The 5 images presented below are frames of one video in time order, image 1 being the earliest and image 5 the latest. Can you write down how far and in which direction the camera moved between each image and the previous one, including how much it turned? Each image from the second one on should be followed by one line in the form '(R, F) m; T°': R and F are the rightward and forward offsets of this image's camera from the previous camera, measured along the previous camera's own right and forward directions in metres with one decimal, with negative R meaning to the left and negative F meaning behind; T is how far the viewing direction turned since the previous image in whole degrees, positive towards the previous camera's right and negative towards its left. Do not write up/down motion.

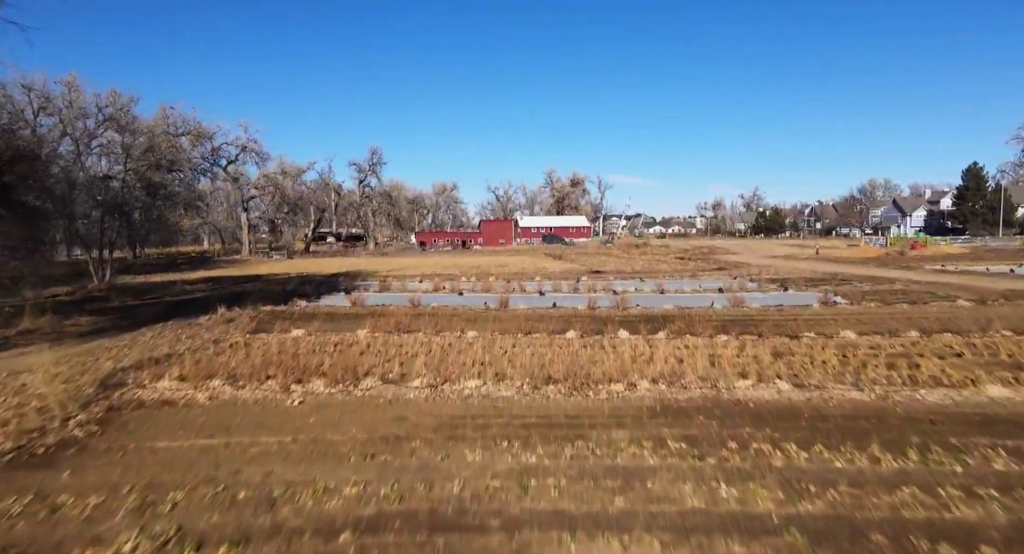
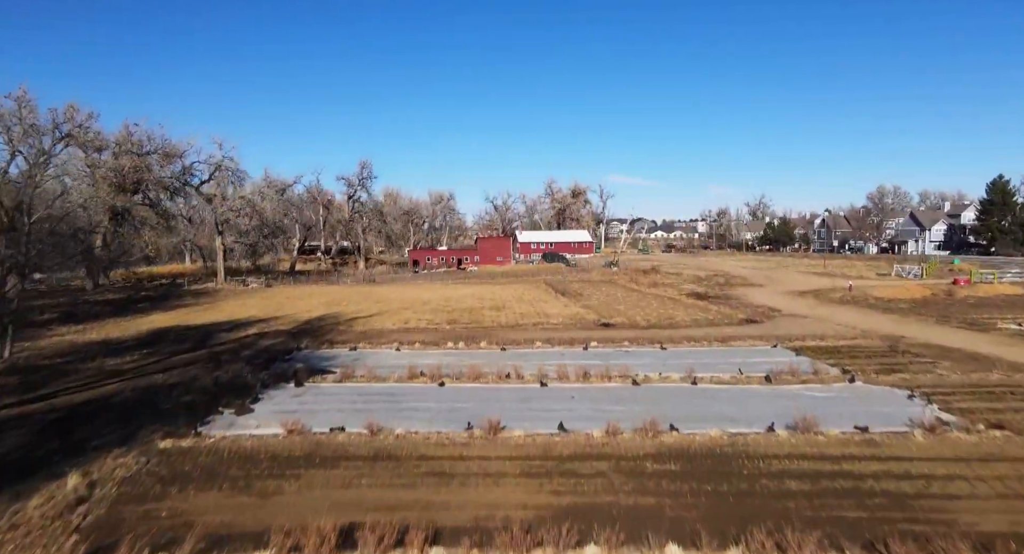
(+0.1, +3.5) m; 0°
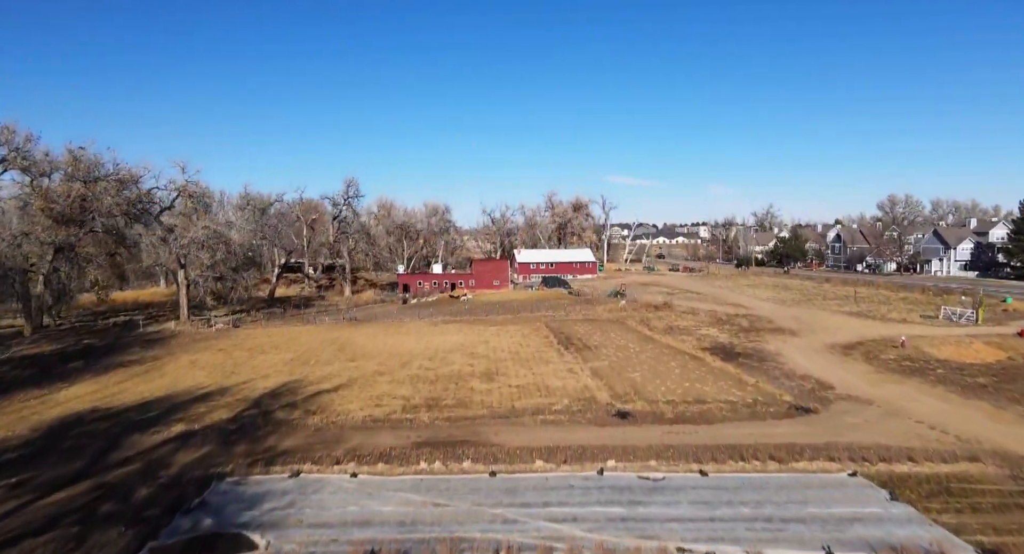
(+0.2, +4.3) m; 0°
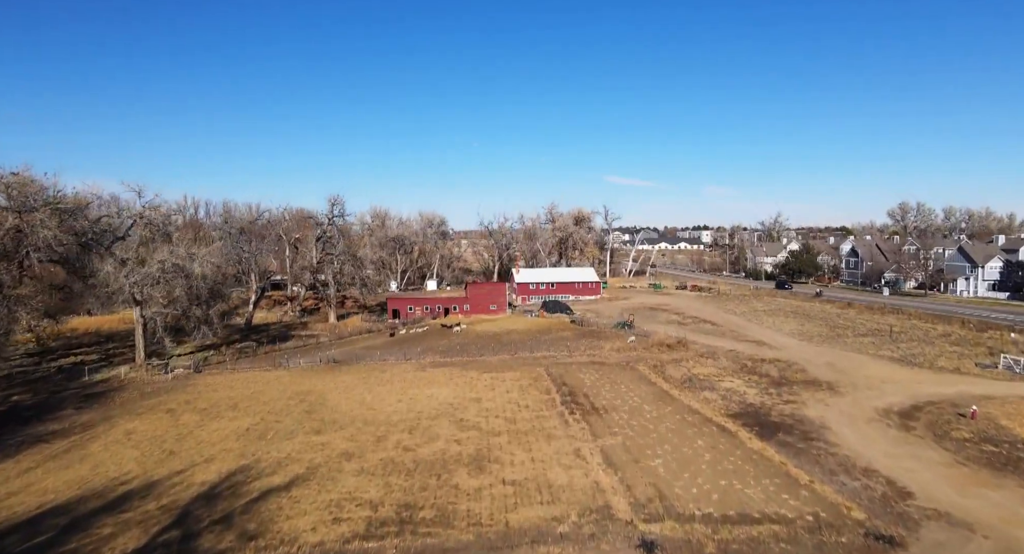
(+0.2, +4.0) m; 0°
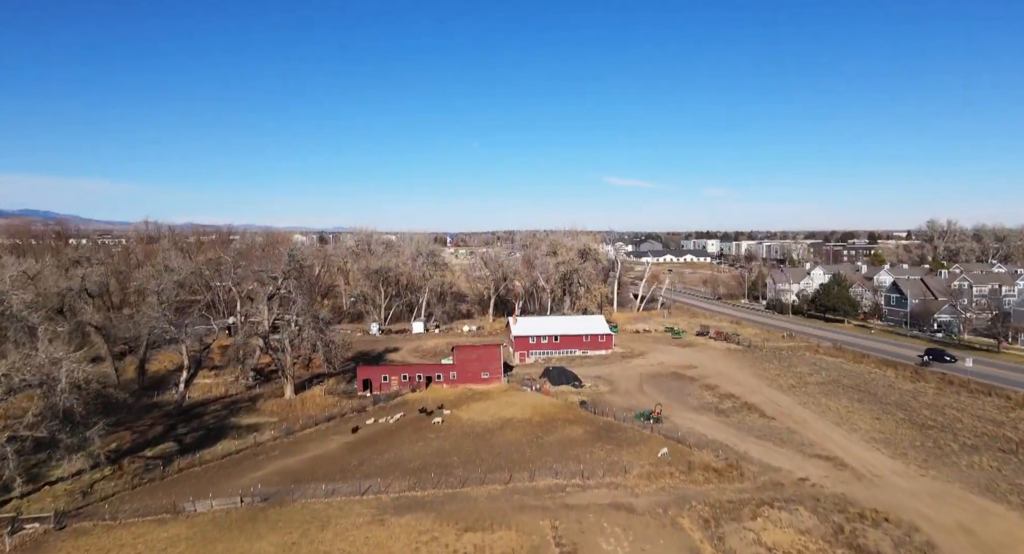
(+0.3, +9.2) m; 0°
